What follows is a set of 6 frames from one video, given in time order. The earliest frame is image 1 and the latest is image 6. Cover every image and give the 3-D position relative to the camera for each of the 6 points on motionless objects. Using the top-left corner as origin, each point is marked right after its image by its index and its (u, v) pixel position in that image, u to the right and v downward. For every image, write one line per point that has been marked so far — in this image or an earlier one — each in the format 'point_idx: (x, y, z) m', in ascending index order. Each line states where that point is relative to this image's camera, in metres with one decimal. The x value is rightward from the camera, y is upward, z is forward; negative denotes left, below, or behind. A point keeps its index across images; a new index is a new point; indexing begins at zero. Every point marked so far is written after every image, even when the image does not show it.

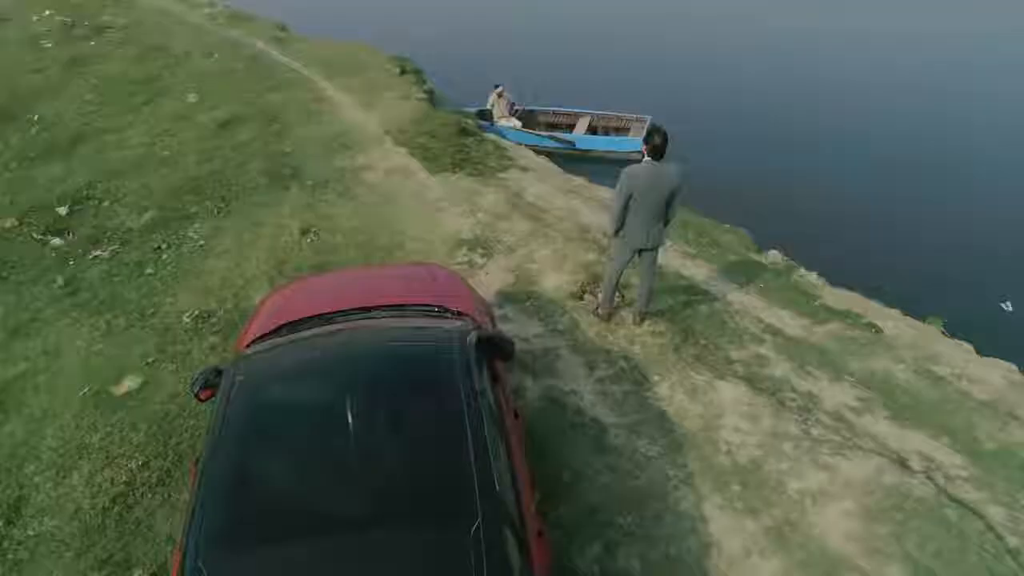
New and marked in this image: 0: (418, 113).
0: (-1.5, +2.9, +12.9) m
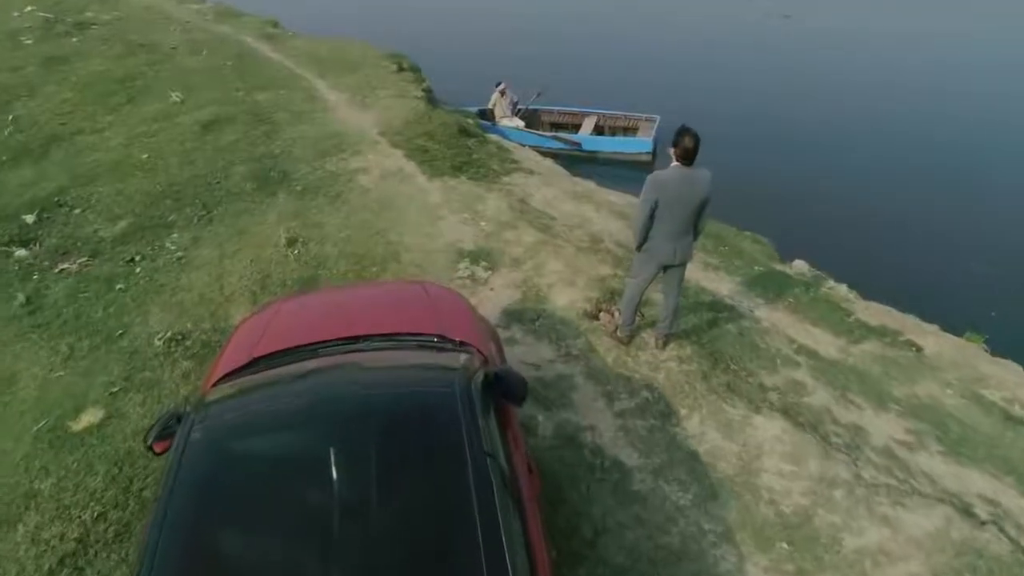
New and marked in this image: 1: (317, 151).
0: (-1.5, +2.7, +12.1) m
1: (-2.7, +1.9, +10.9) m
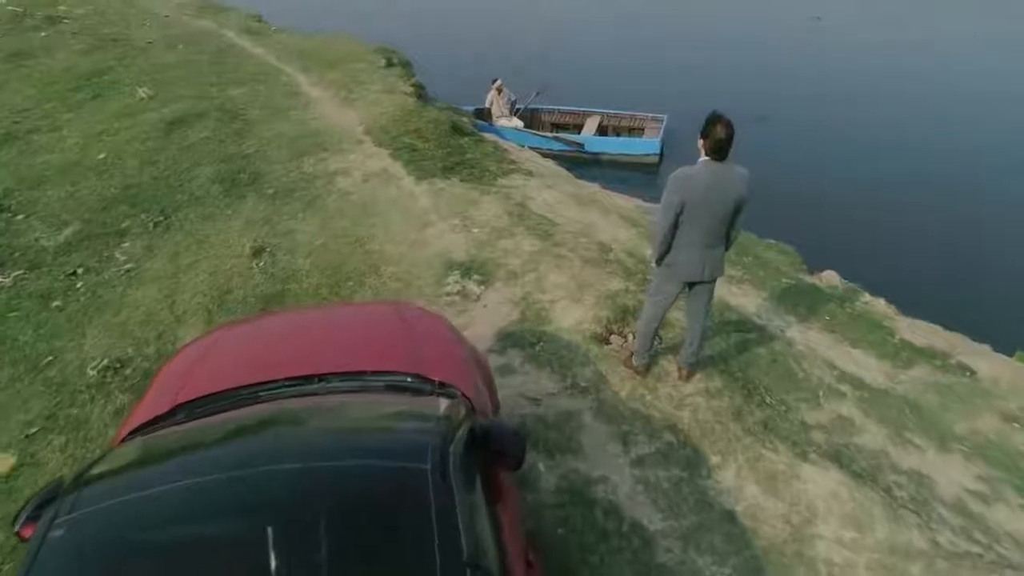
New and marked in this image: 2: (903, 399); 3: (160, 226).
0: (-1.5, +2.5, +11.1) m
1: (-2.7, +1.7, +9.9) m
2: (+3.2, -0.9, +6.5) m
3: (-3.7, +0.6, +8.3) m
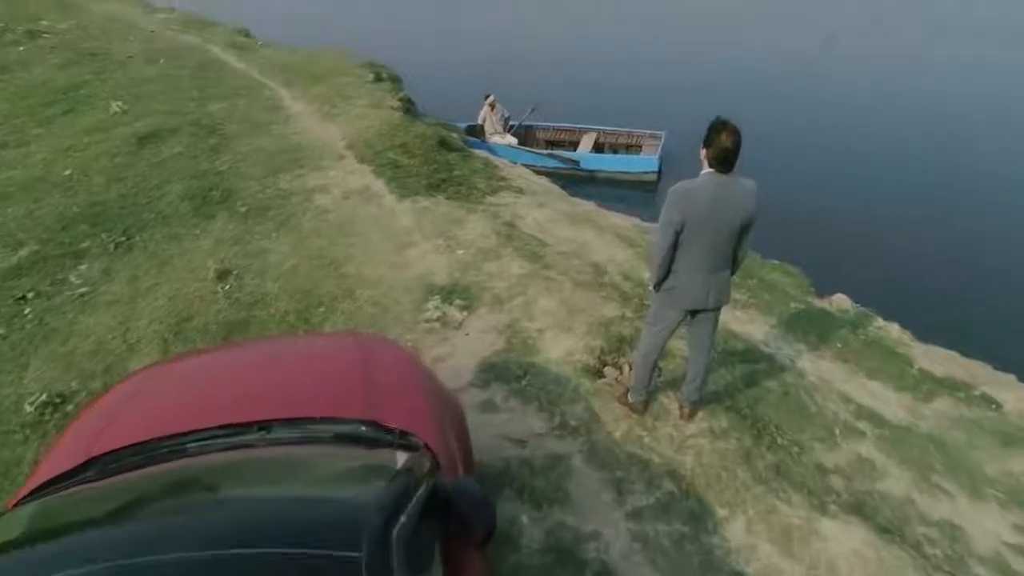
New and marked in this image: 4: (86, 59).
0: (-1.6, +2.2, +10.5) m
1: (-2.8, +1.4, +9.3) m
2: (+3.1, -1.1, +5.9) m
3: (-3.8, +0.4, +7.7) m
4: (-7.4, +4.0, +13.9) m
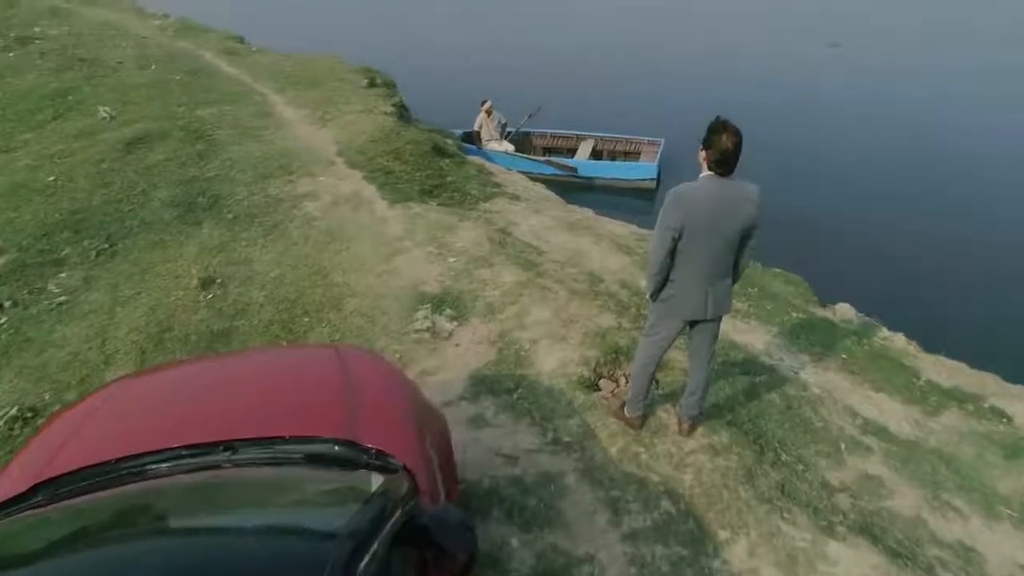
0: (-1.7, +2.1, +10.3) m
1: (-2.9, +1.3, +9.1) m
2: (+3.0, -1.2, +5.7) m
3: (-3.8, +0.3, +7.5) m
4: (-7.5, +3.9, +13.7) m
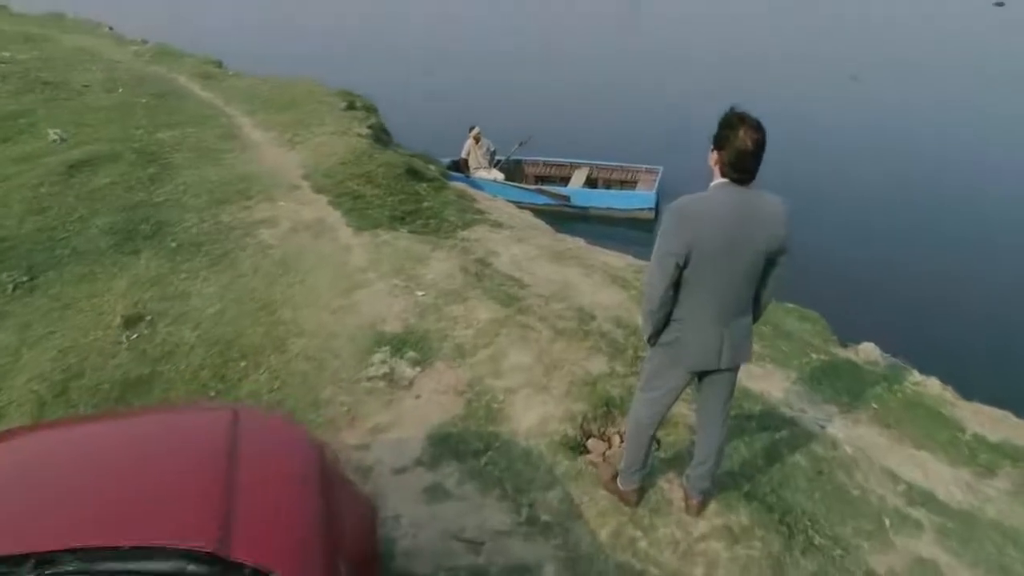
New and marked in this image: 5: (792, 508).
0: (-1.9, +1.6, +9.5) m
1: (-3.1, +0.9, +8.2) m
2: (+2.8, -1.4, +4.7) m
3: (-4.0, 0.0, +6.5) m
4: (-7.7, +3.3, +12.9) m
5: (+1.5, -1.2, +4.2) m
